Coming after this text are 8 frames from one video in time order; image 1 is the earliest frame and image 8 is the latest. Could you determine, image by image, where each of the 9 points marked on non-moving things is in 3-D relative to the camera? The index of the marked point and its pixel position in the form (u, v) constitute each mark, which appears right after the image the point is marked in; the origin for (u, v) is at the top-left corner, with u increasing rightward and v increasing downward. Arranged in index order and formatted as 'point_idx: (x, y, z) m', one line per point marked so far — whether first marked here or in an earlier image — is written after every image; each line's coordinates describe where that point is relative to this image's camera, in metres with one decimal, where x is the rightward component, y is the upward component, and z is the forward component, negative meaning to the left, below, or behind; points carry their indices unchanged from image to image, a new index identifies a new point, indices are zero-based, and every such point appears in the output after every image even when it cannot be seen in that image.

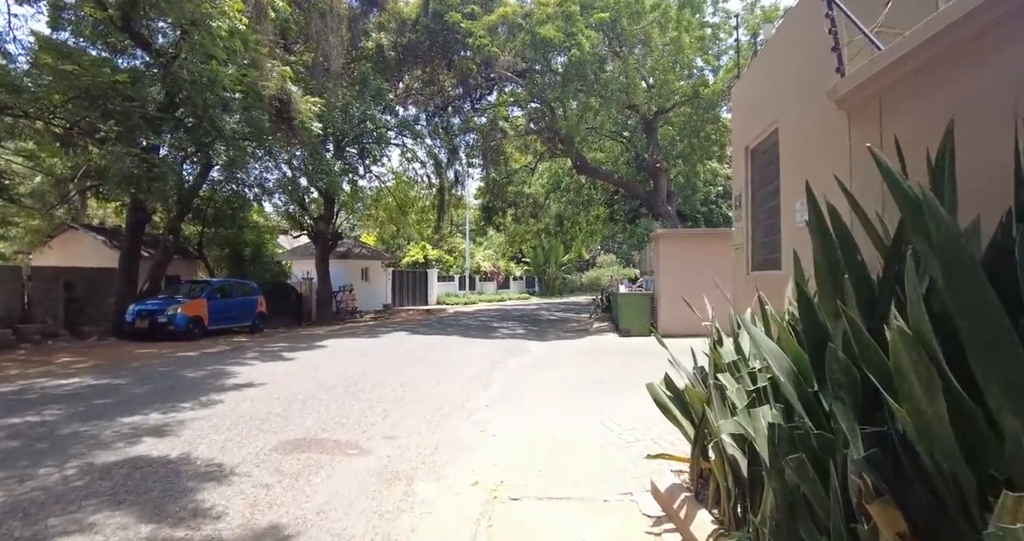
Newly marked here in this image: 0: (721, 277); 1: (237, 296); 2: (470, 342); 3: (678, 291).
0: (+5.9, -0.2, +15.1) m
1: (-9.1, -0.9, +18.0) m
2: (-1.1, -1.9, +14.6) m
3: (+4.7, -0.6, +15.2) m
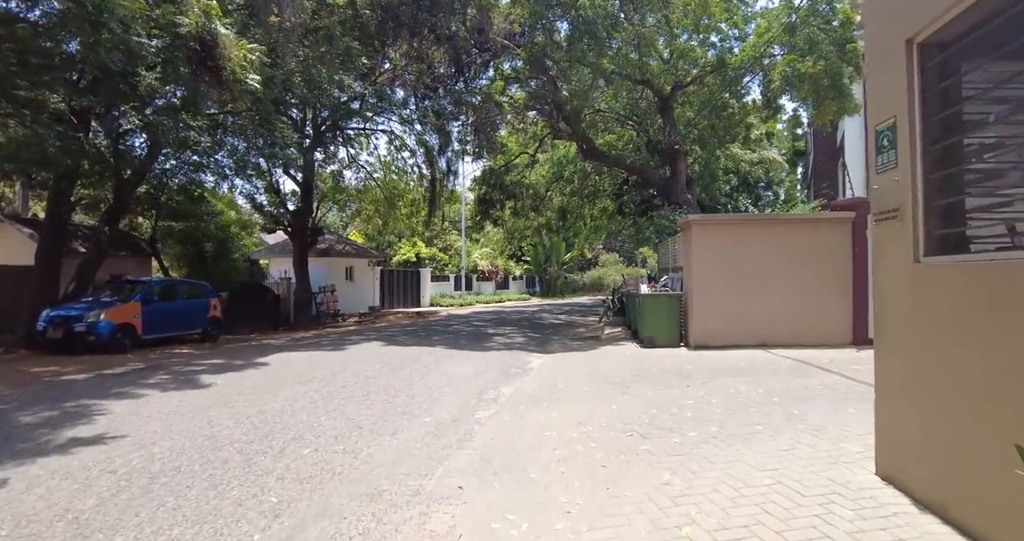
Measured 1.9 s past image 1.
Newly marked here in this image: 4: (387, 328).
0: (+5.8, -0.1, +12.3) m
1: (-9.2, -0.8, +15.2) m
2: (-1.2, -1.8, +11.8) m
3: (+4.6, -0.5, +12.4) m
4: (-4.4, -2.0, +19.1) m
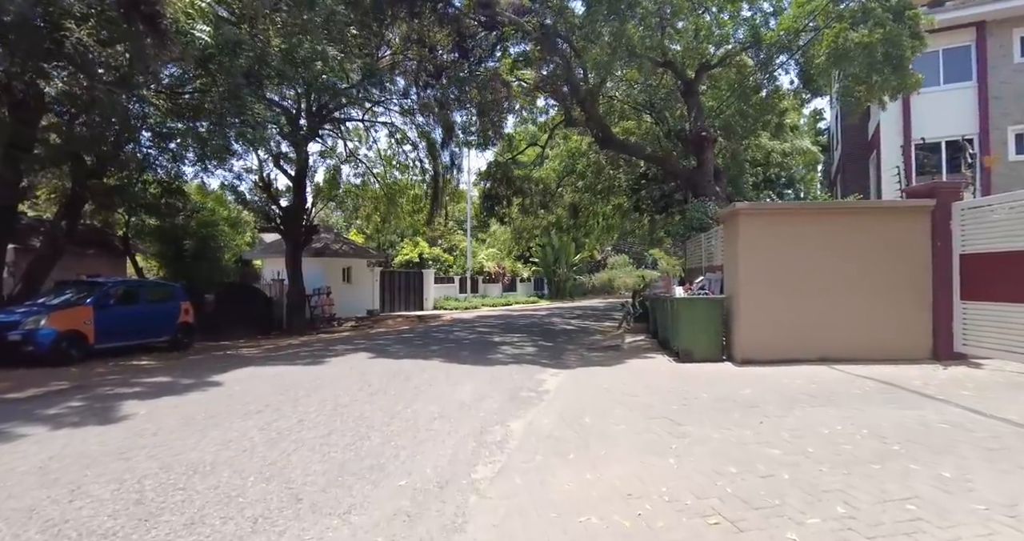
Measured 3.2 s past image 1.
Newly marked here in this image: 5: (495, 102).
0: (+6.0, -0.1, +10.3) m
1: (-9.0, -0.8, +13.3) m
2: (-1.0, -1.8, +9.9) m
3: (+4.8, -0.5, +10.3) m
4: (-4.1, -2.0, +17.2) m
5: (-0.6, +6.0, +19.4) m
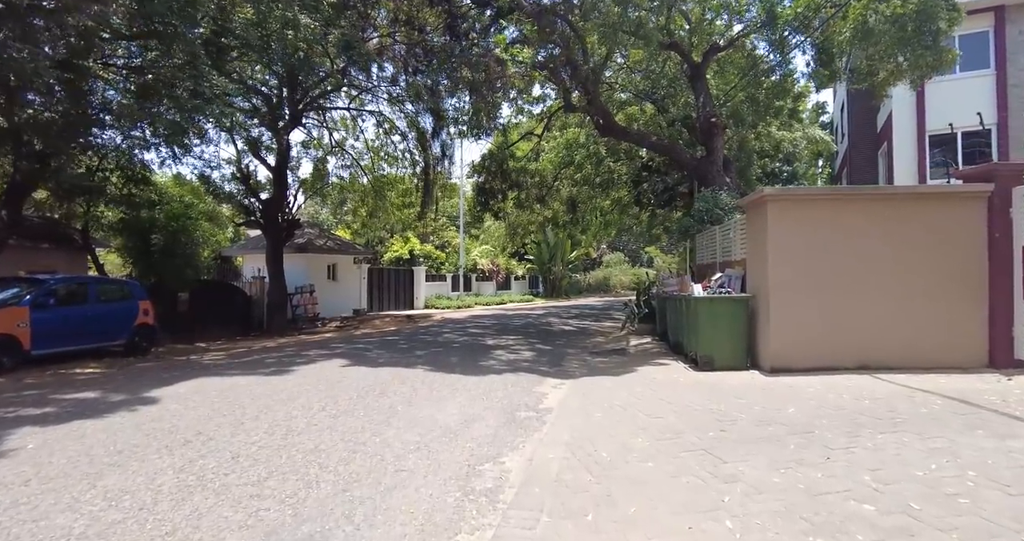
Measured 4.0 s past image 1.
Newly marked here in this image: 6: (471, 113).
0: (+5.9, 0.0, +9.0) m
1: (-9.1, -0.7, +11.9) m
2: (-1.1, -1.7, +8.5) m
3: (+4.7, -0.4, +9.1) m
4: (-4.2, -1.9, +15.8) m
5: (-0.8, +6.1, +18.0) m
6: (-1.4, +5.4, +18.7) m
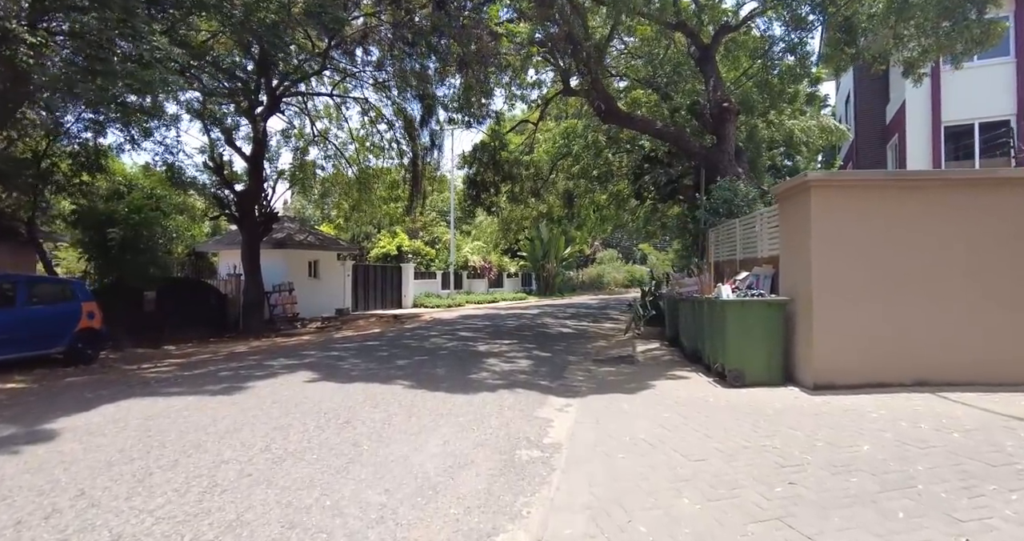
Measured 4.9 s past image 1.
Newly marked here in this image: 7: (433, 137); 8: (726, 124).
0: (+5.9, 0.0, +7.7) m
1: (-9.2, -0.7, +10.3) m
2: (-1.1, -1.7, +7.1) m
3: (+4.7, -0.4, +7.7) m
4: (-4.4, -1.8, +14.3) m
5: (-0.9, +6.2, +16.5) m
6: (-1.6, +5.5, +17.2) m
7: (-2.7, +4.7, +19.2) m
8: (+6.4, +4.4, +16.3) m
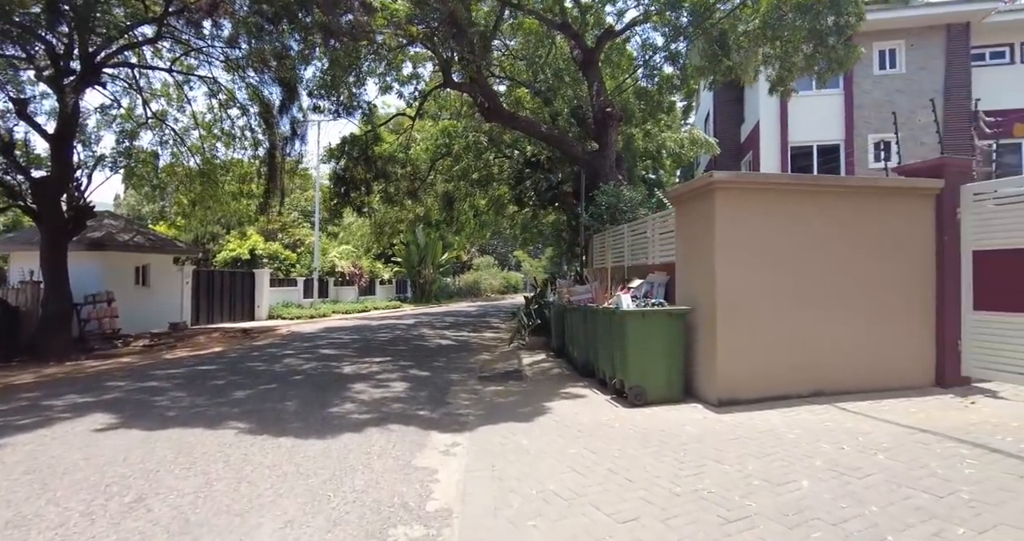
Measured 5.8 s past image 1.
0: (+4.3, -0.1, +7.5) m
1: (-11.0, -0.8, +6.7) m
2: (-2.4, -1.8, +5.3) m
3: (+3.1, -0.5, +7.3) m
4: (-7.2, -2.0, +11.7) m
5: (-4.3, +6.0, +14.7) m
6: (-5.1, +5.3, +15.2) m
7: (-6.7, +4.5, +16.9) m
8: (+2.8, +4.2, +16.1) m
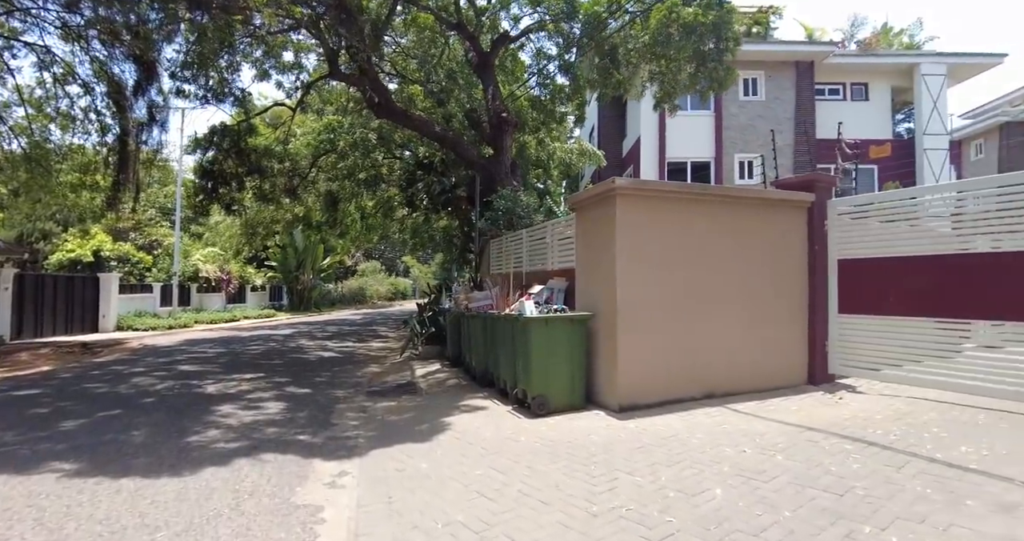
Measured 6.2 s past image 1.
0: (+2.9, -0.2, +7.8) m
1: (-11.9, -0.7, +3.9) m
2: (-3.2, -1.8, +4.3) m
3: (+1.8, -0.5, +7.3) m
4: (-9.2, -2.0, +9.5) m
5: (-7.0, +5.9, +13.2) m
6: (-7.9, +5.2, +13.4) m
7: (-9.7, +4.4, +14.8) m
8: (-0.2, +4.0, +16.0) m
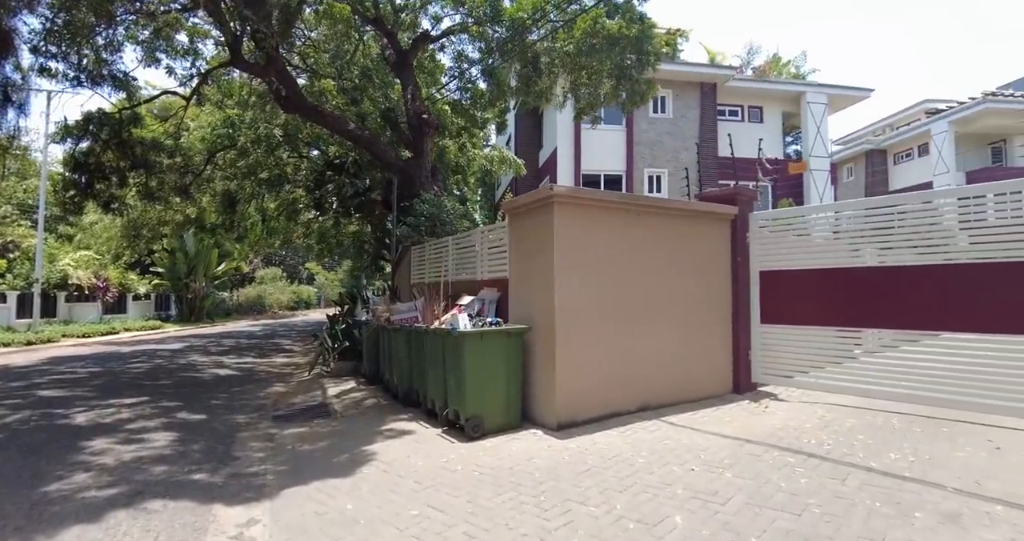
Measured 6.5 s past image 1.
0: (+1.9, -0.4, +7.7) m
1: (-12.1, -0.7, +1.5) m
2: (-3.6, -1.8, +3.2) m
3: (+1.0, -0.7, +7.0) m
4: (-10.3, -2.1, +7.4) m
5: (-8.6, +5.8, +11.5) m
6: (-9.5, +5.0, +11.6) m
7: (-11.6, +4.2, +12.6) m
8: (-2.4, +3.8, +15.3) m
